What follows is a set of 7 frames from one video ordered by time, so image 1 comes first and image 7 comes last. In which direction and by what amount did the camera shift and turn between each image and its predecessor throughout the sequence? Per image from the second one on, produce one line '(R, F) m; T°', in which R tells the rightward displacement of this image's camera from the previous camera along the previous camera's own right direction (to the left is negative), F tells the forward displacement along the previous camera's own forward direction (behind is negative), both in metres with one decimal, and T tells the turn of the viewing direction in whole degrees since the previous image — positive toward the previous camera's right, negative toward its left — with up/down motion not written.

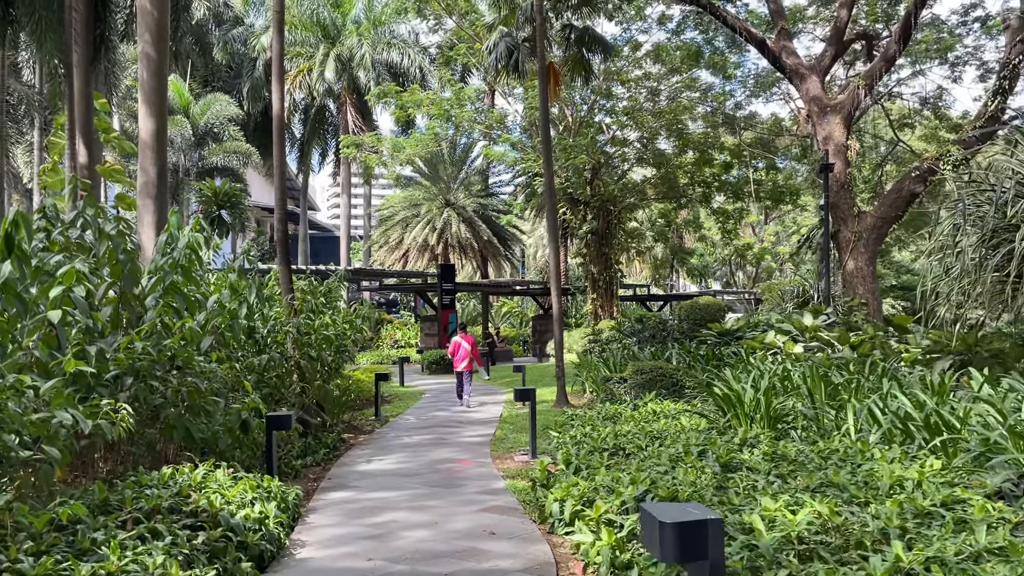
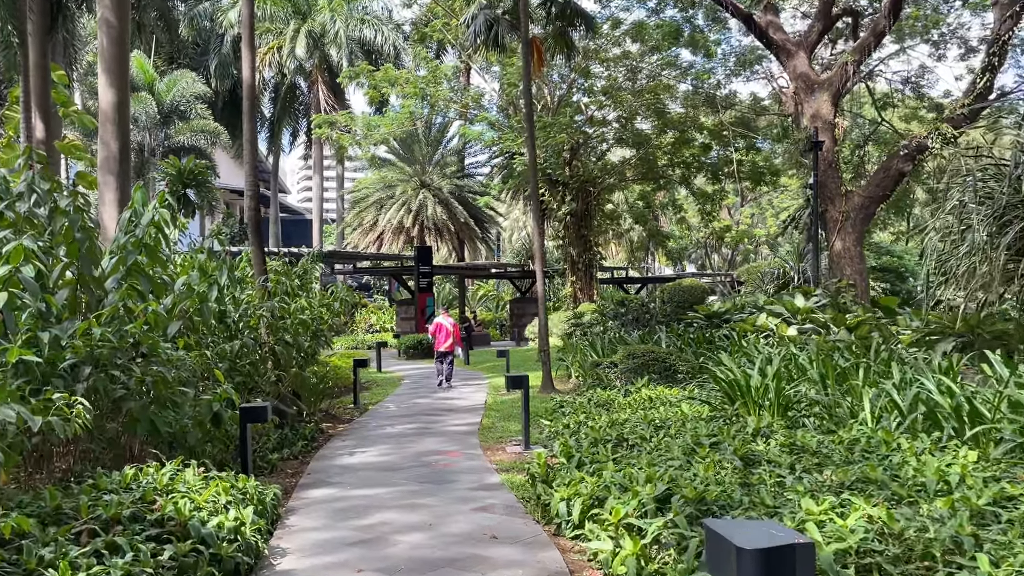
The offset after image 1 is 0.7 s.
(-0.2, +0.5) m; +2°
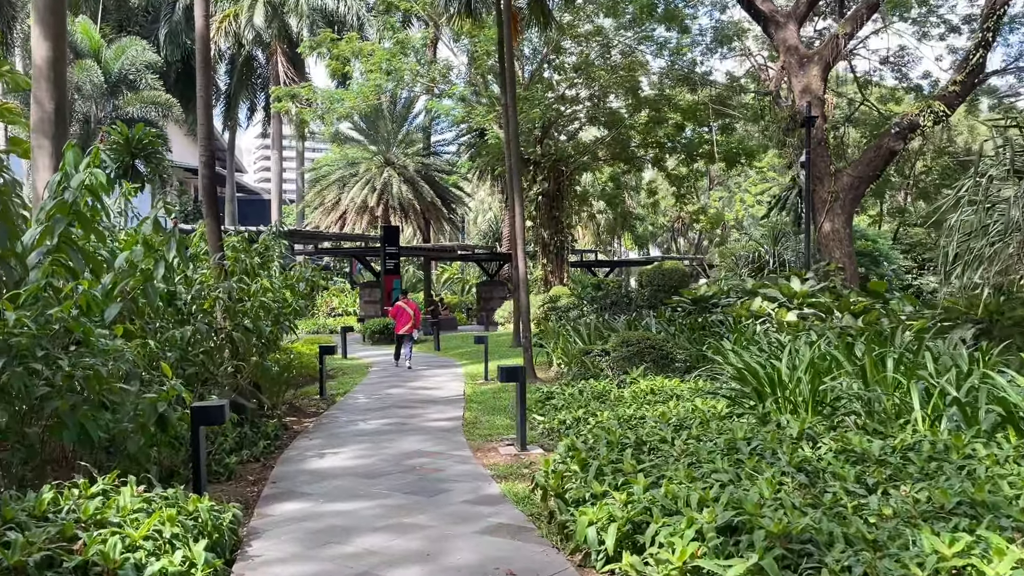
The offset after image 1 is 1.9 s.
(-0.3, +0.9) m; +3°
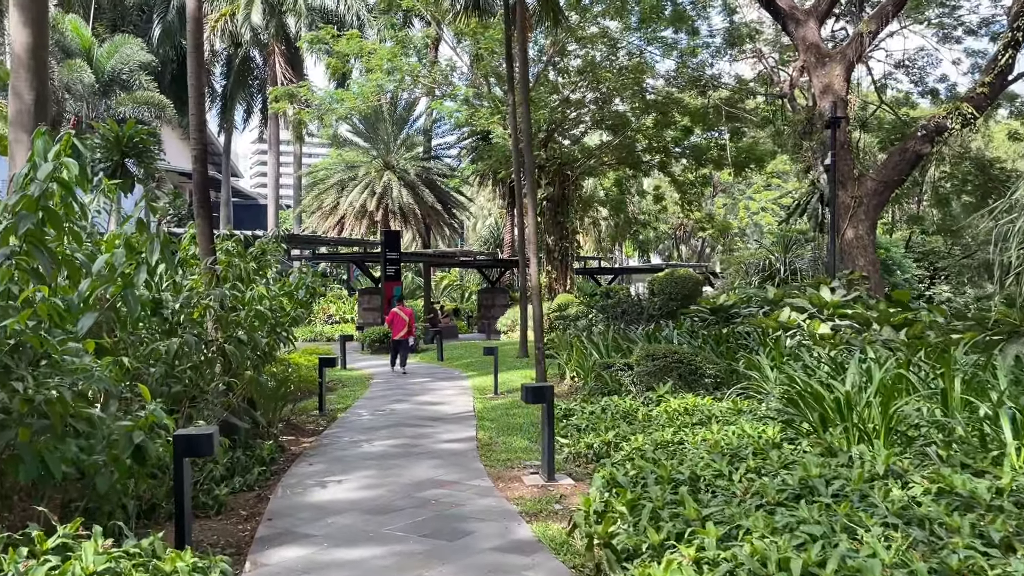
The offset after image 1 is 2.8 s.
(-0.2, +0.7) m; 0°
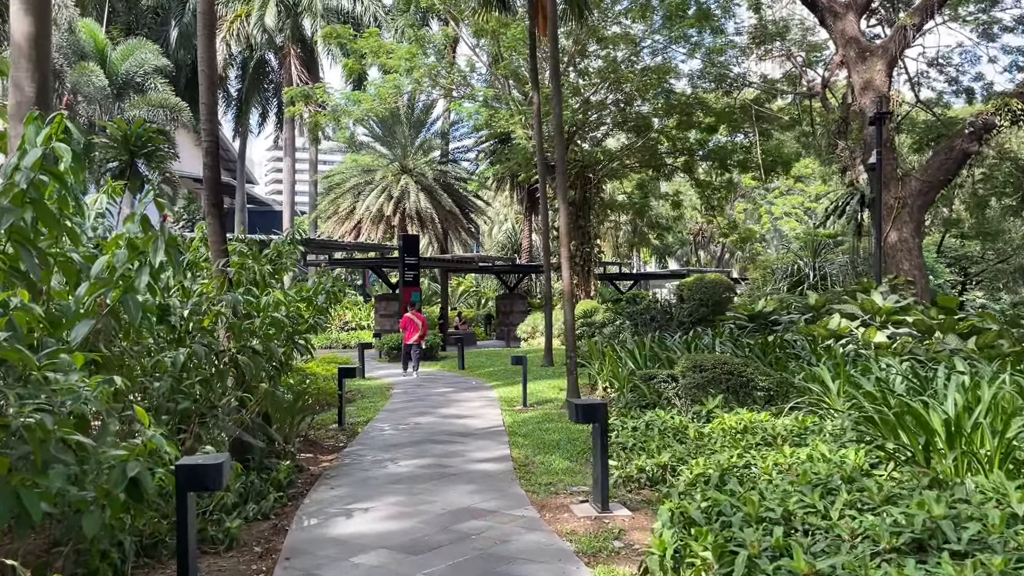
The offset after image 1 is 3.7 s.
(-0.2, +0.6) m; -1°
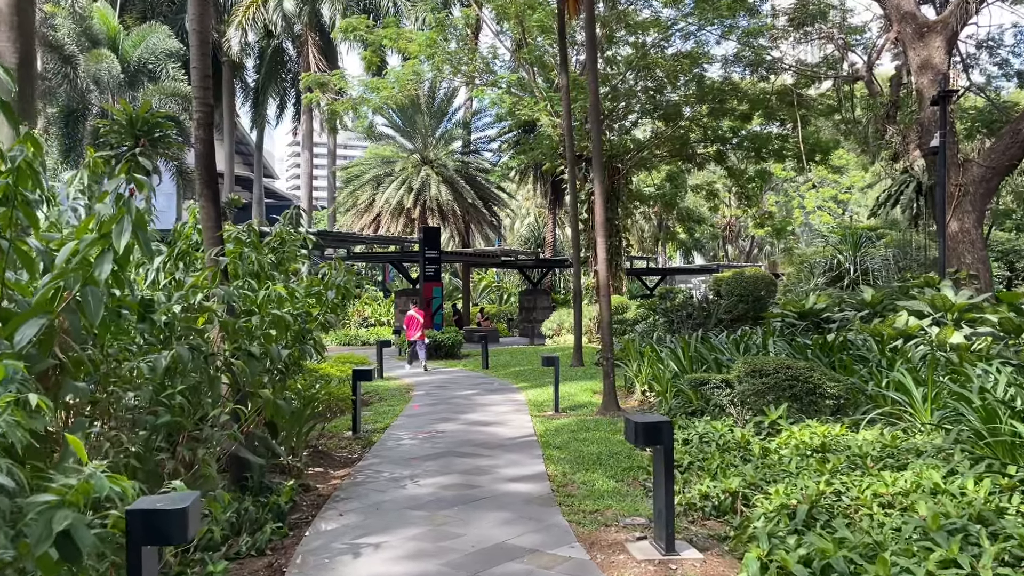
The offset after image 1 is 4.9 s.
(-0.1, +0.9) m; -1°
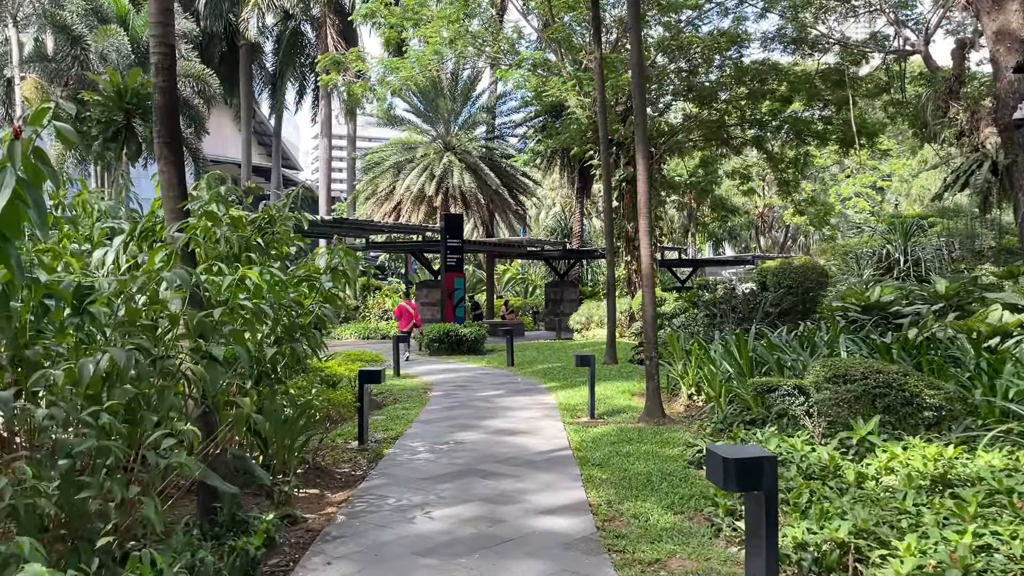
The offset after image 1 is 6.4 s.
(-0.1, +1.1) m; -2°
